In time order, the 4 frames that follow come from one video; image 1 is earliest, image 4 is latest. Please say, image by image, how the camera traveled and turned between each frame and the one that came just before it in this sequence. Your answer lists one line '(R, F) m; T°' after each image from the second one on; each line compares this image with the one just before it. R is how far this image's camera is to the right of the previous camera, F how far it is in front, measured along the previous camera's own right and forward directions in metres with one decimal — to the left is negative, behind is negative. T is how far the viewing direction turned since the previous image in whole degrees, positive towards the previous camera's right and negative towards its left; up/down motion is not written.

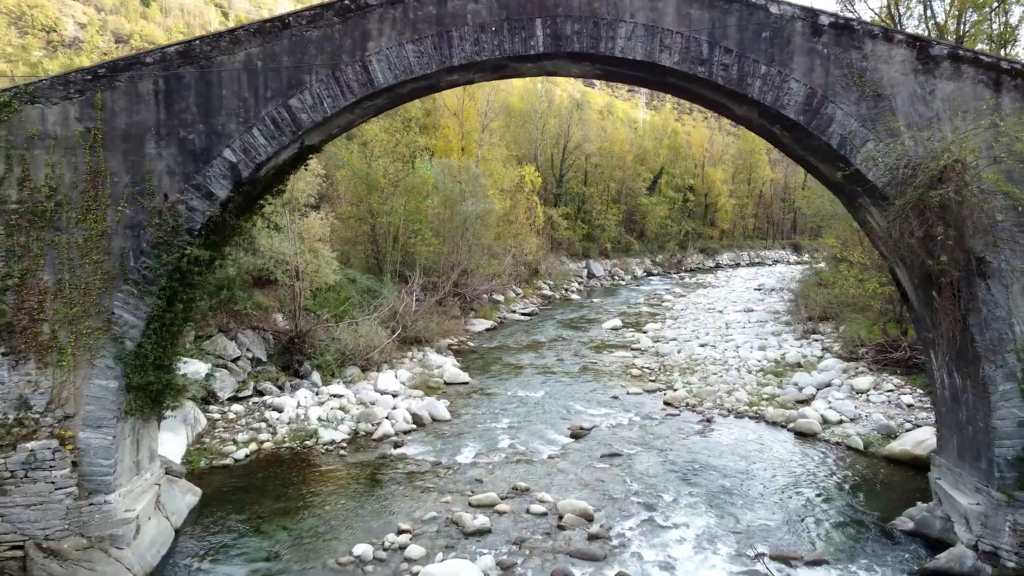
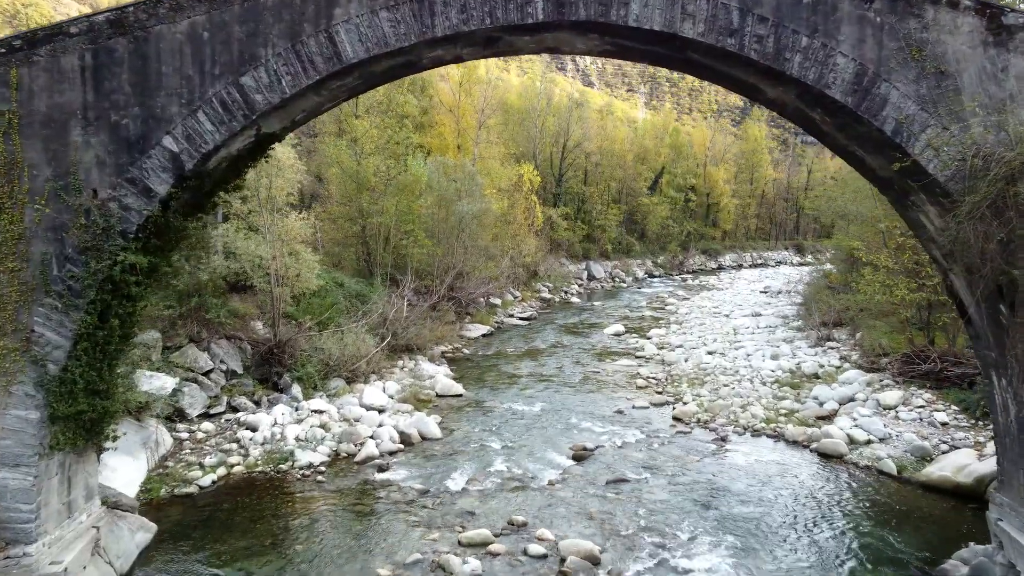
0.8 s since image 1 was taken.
(0.0, +0.9) m; 0°
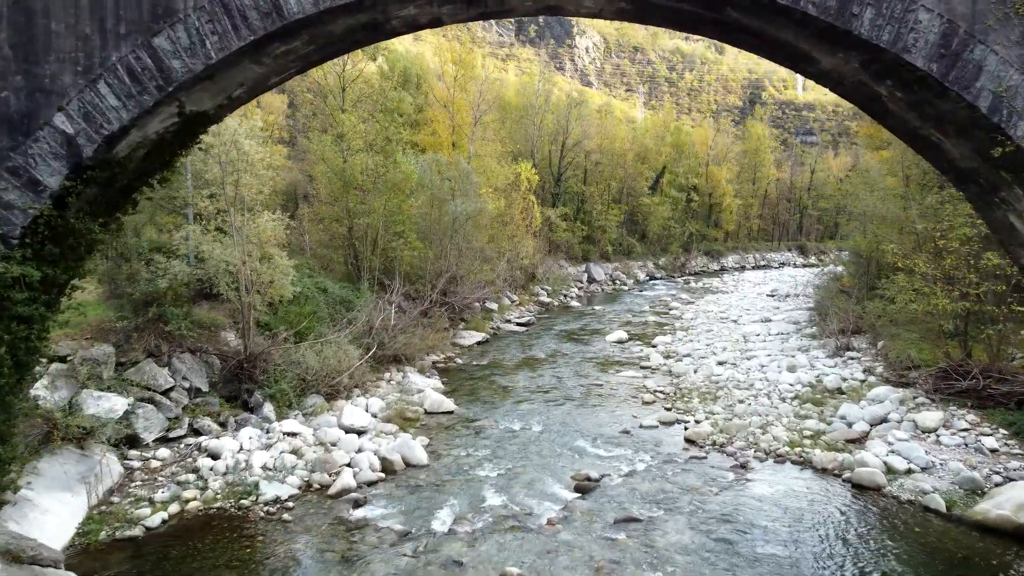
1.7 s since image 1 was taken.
(0.0, +1.0) m; 0°
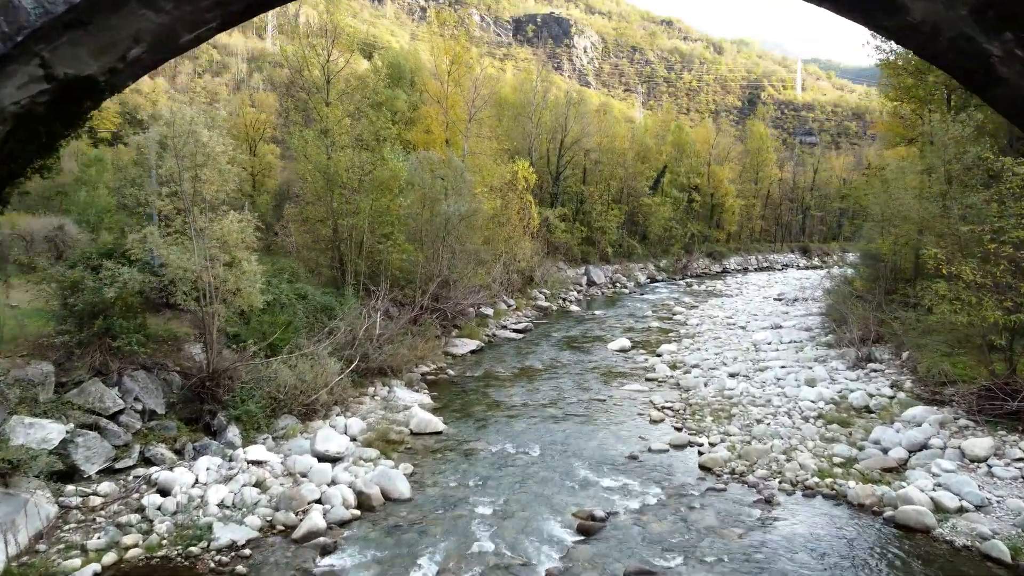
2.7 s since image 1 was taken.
(0.0, +1.0) m; 0°
